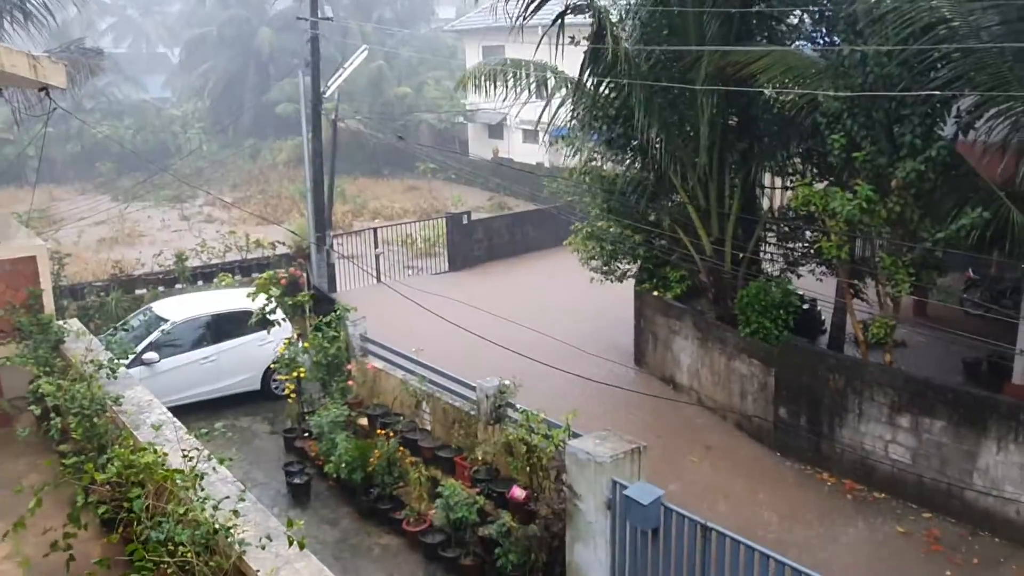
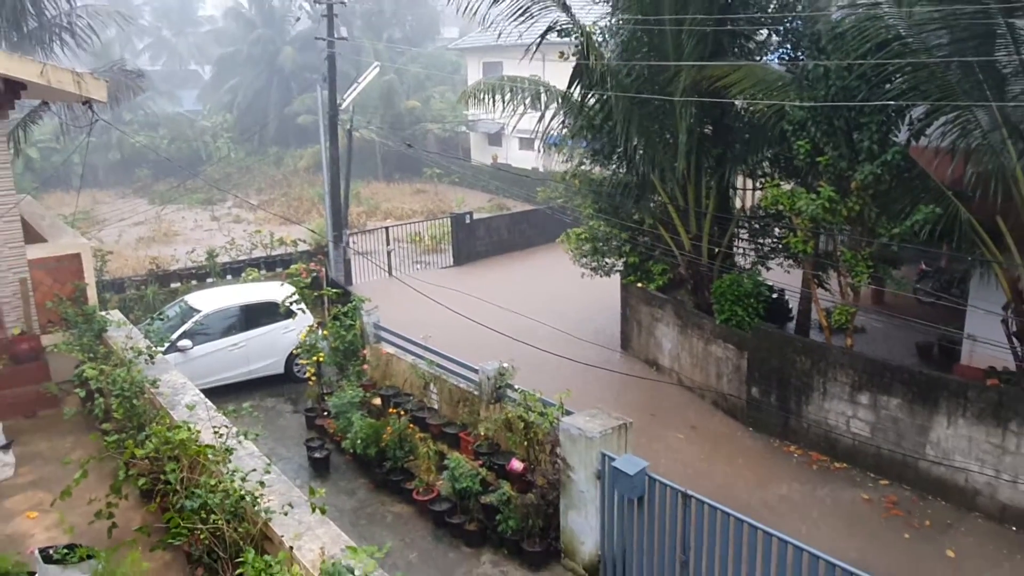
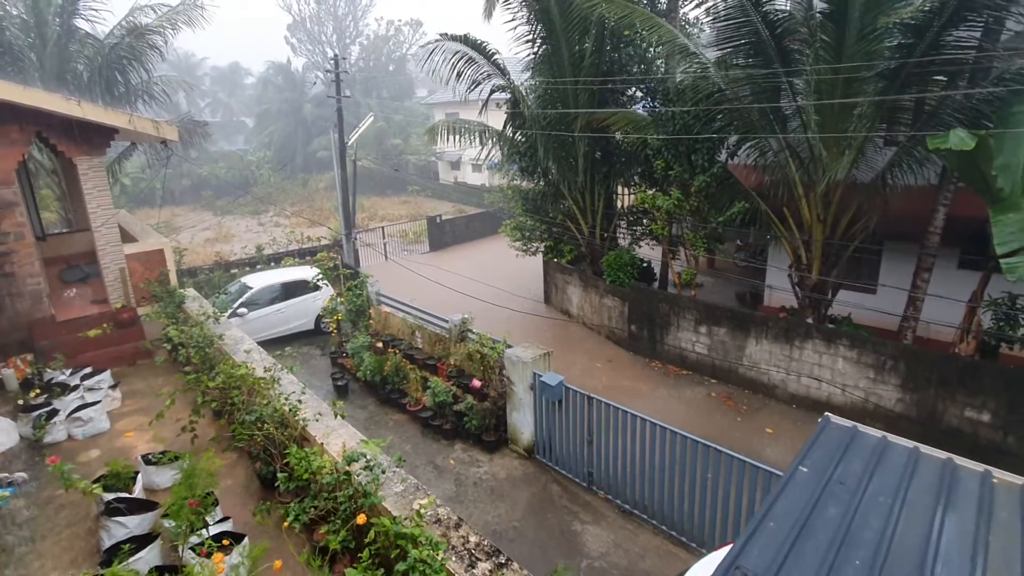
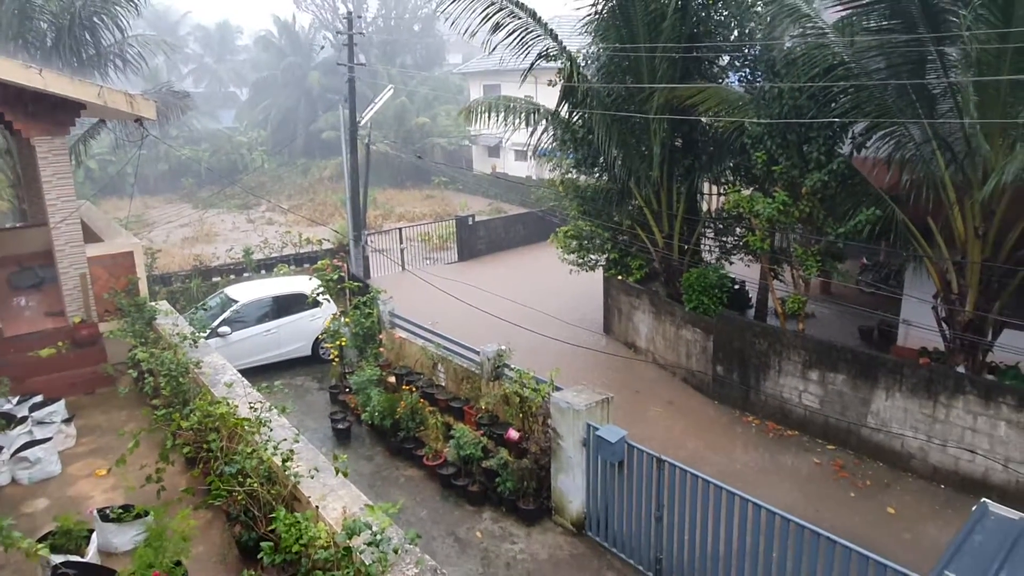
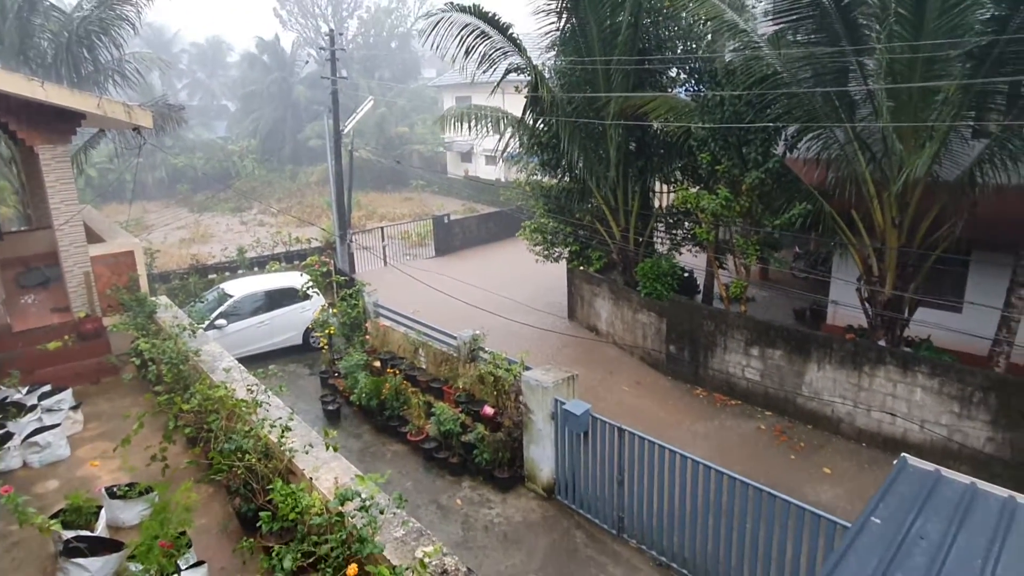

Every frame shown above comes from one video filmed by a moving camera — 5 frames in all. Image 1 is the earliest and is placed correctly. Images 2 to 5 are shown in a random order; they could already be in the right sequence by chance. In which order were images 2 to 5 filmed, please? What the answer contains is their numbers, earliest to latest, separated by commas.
2, 4, 5, 3
